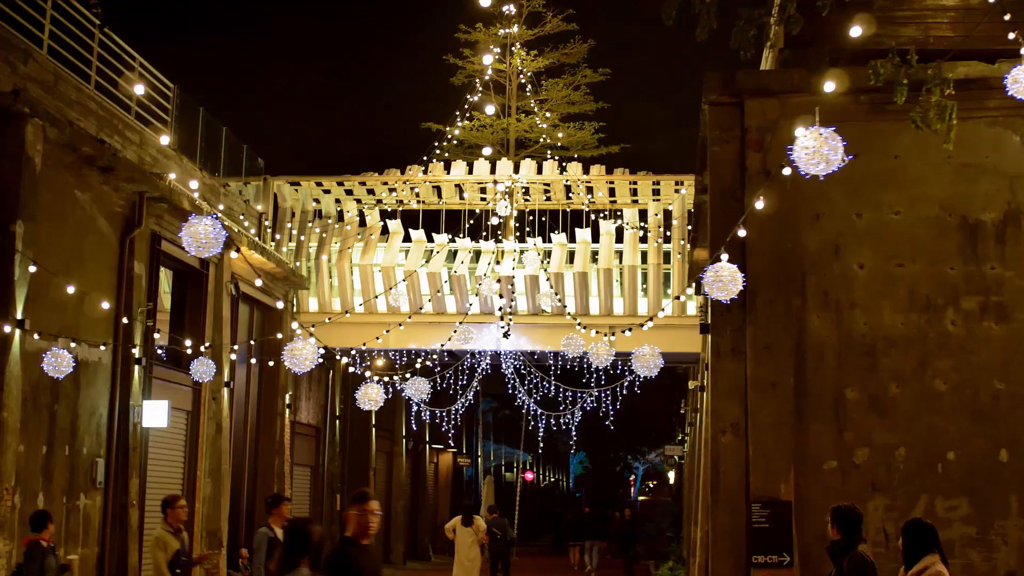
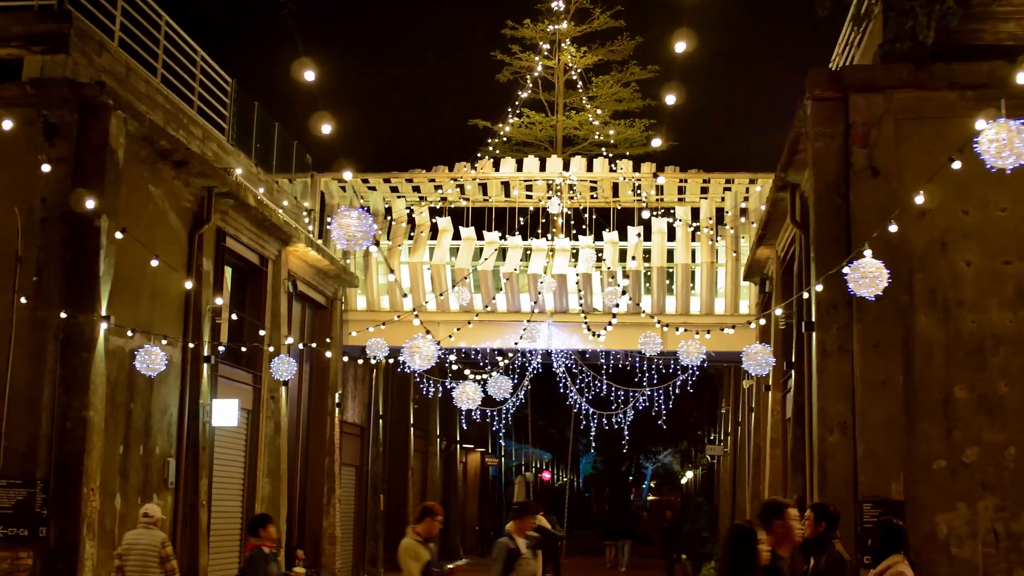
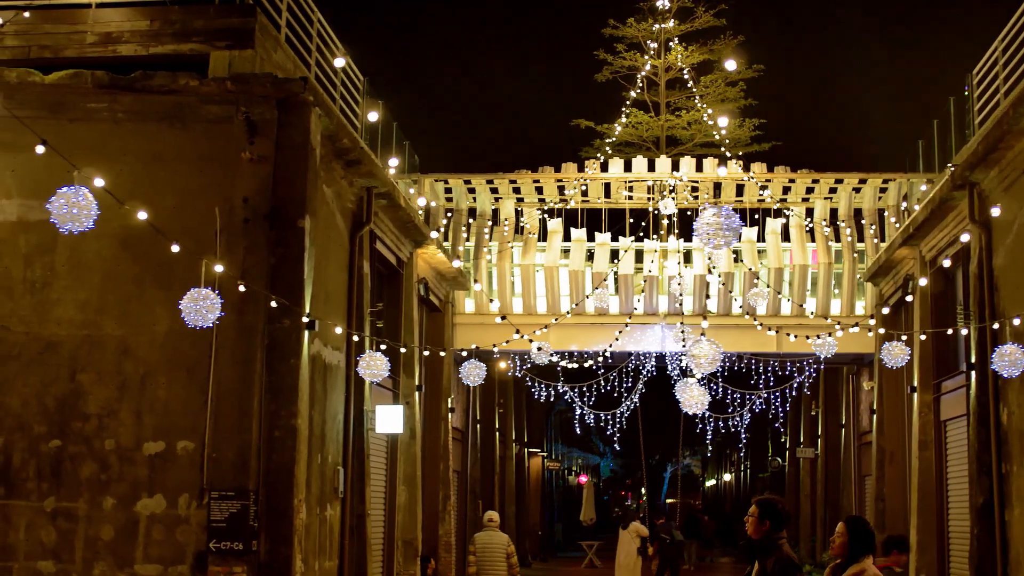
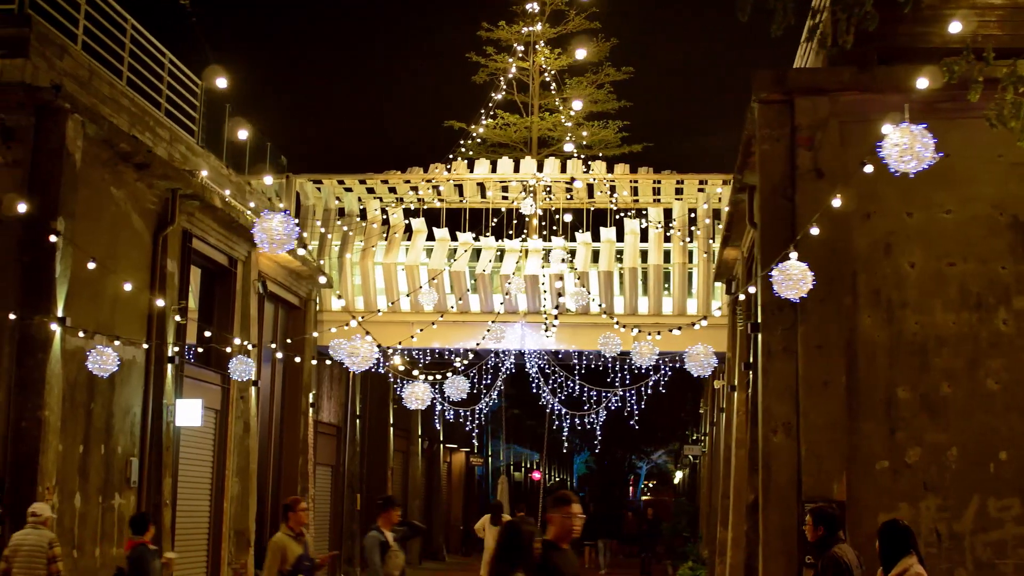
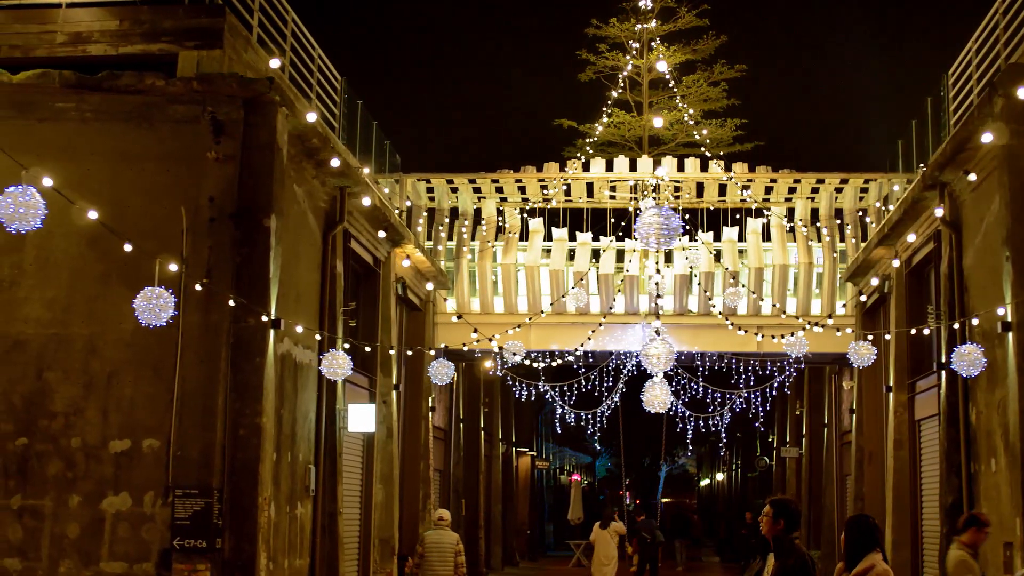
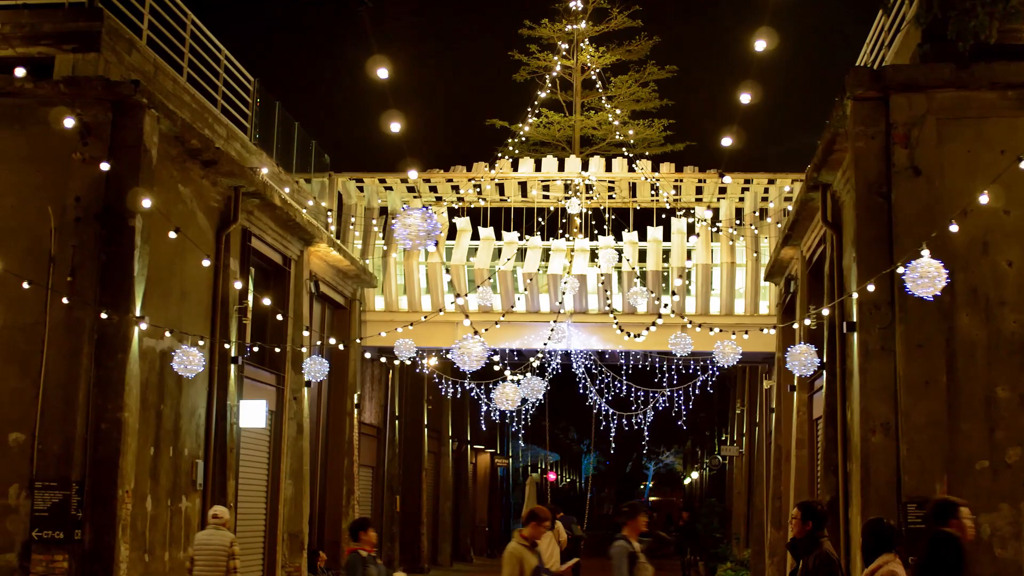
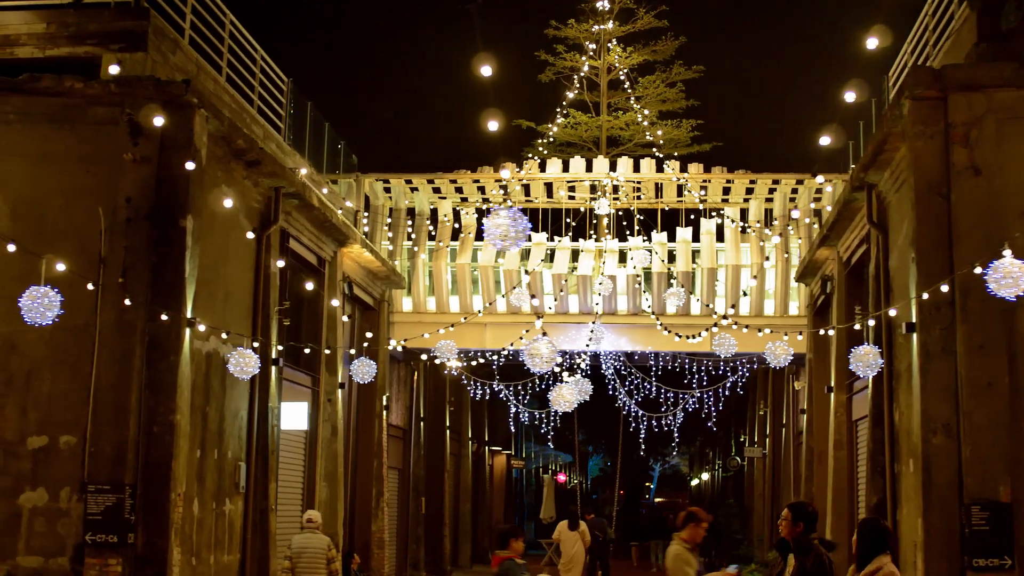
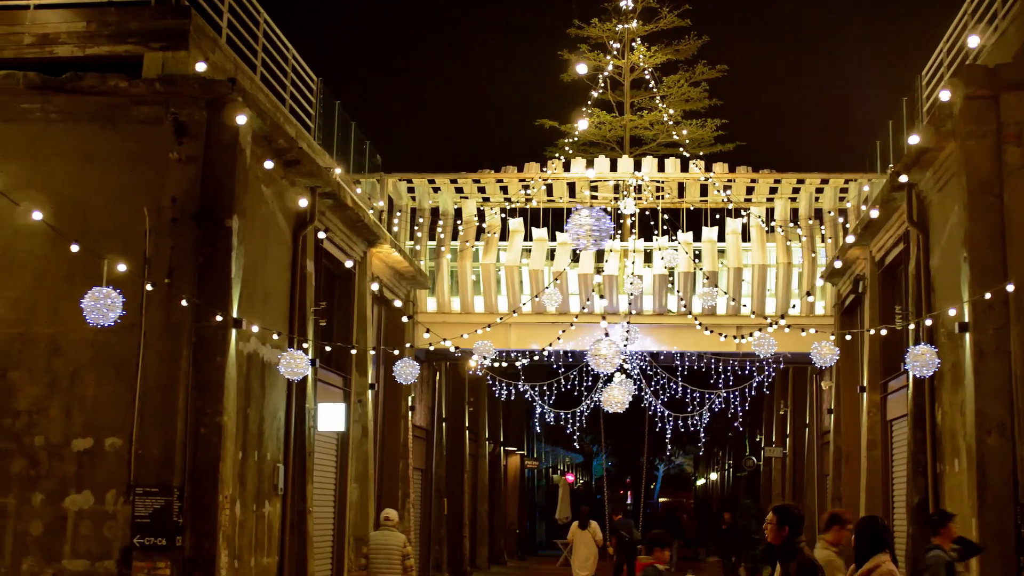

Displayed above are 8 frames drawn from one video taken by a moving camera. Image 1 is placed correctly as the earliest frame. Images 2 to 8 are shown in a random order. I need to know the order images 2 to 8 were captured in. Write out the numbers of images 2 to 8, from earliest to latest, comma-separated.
4, 2, 6, 7, 8, 5, 3
